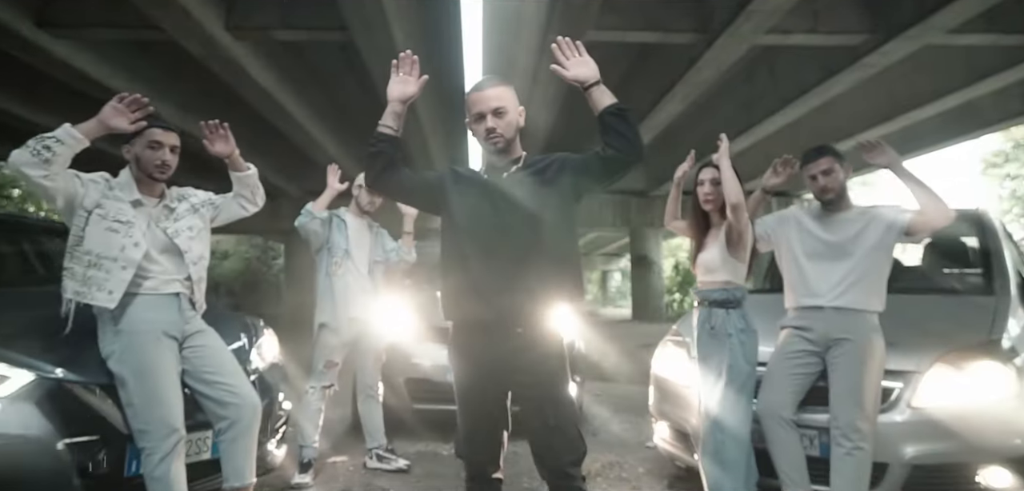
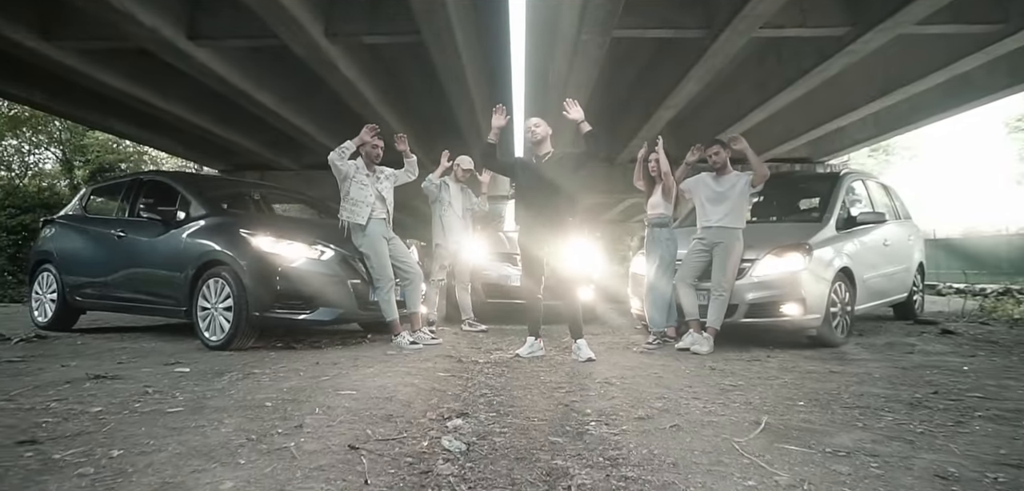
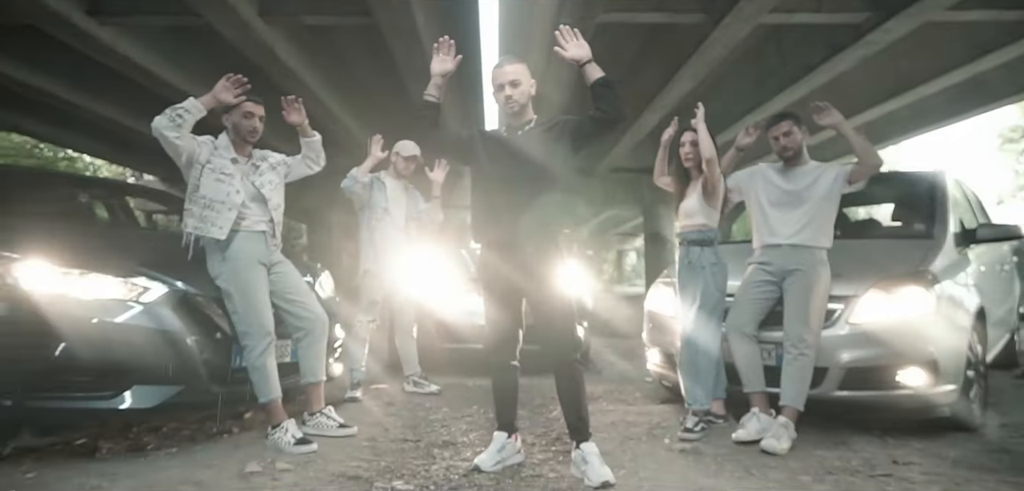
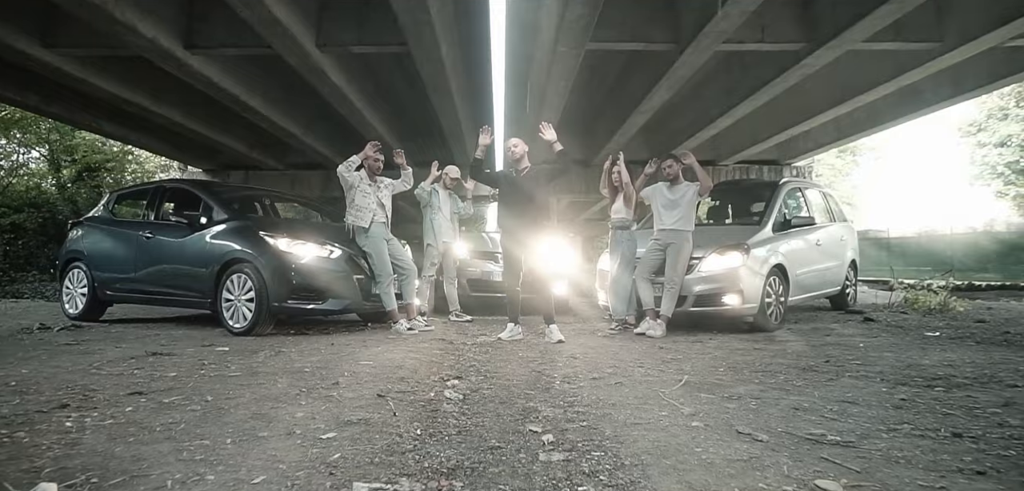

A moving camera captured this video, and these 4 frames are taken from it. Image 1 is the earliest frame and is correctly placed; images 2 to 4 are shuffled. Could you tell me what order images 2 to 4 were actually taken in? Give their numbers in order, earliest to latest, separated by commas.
3, 2, 4
